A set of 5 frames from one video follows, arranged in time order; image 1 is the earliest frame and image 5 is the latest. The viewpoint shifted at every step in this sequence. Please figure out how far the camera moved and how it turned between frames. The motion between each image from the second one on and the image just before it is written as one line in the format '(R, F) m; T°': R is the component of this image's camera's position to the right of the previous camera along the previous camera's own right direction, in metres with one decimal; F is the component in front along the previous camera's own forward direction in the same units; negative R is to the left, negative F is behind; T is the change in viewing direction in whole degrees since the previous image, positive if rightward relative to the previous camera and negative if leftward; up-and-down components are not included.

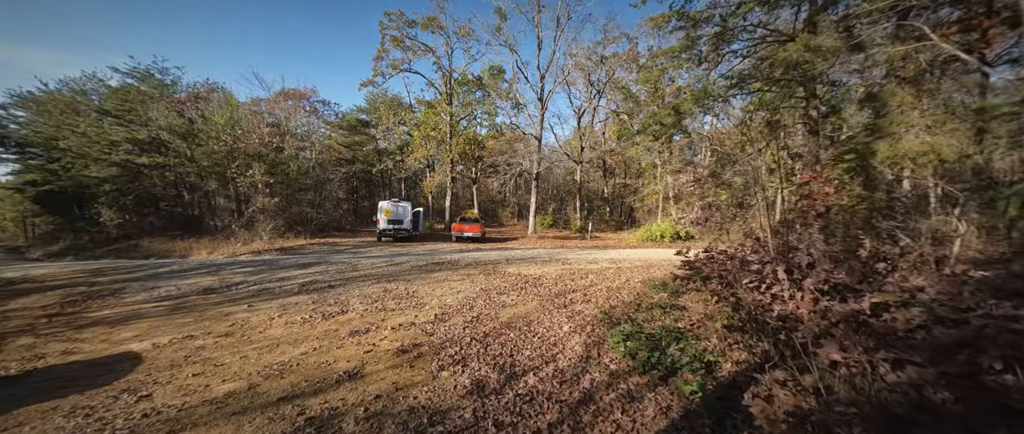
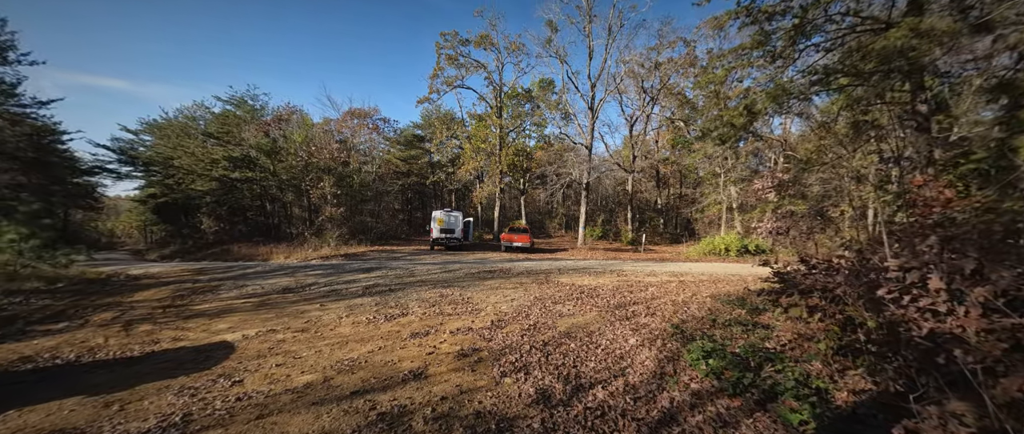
(-0.1, +0.1) m; -8°
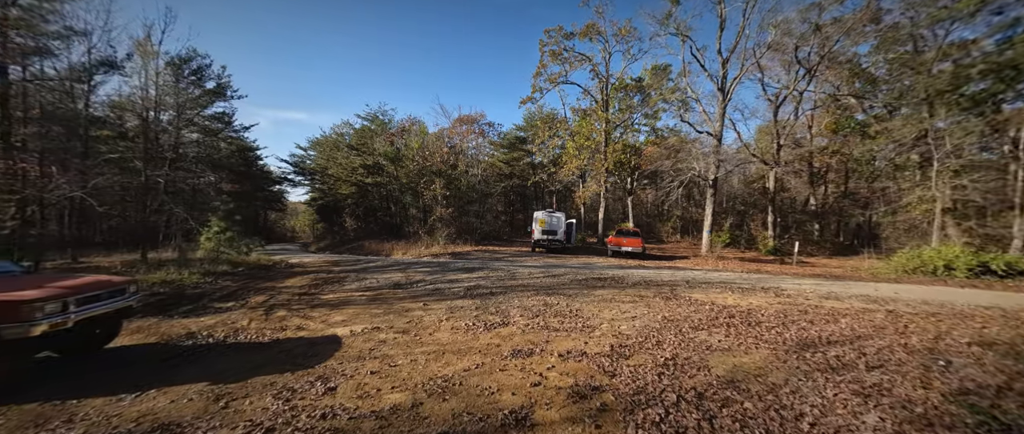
(-0.2, +0.8) m; -15°
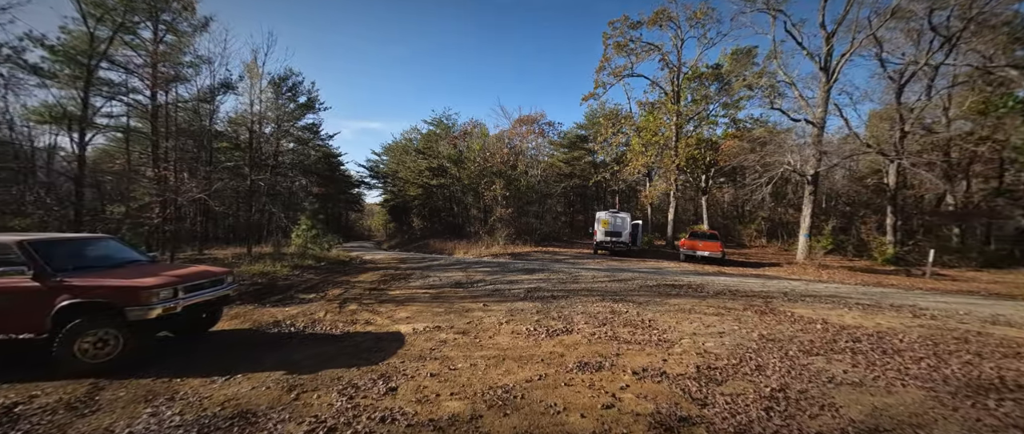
(-0.1, +0.3) m; -9°
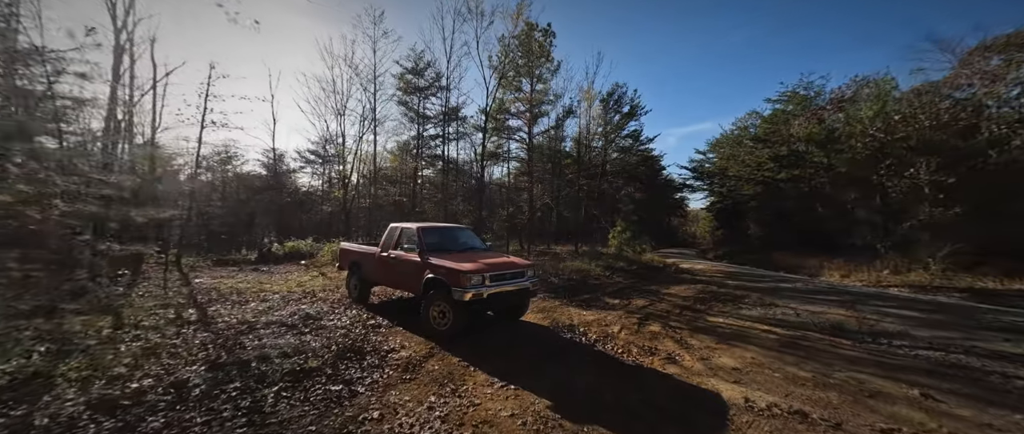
(-0.6, +2.2) m; -48°
